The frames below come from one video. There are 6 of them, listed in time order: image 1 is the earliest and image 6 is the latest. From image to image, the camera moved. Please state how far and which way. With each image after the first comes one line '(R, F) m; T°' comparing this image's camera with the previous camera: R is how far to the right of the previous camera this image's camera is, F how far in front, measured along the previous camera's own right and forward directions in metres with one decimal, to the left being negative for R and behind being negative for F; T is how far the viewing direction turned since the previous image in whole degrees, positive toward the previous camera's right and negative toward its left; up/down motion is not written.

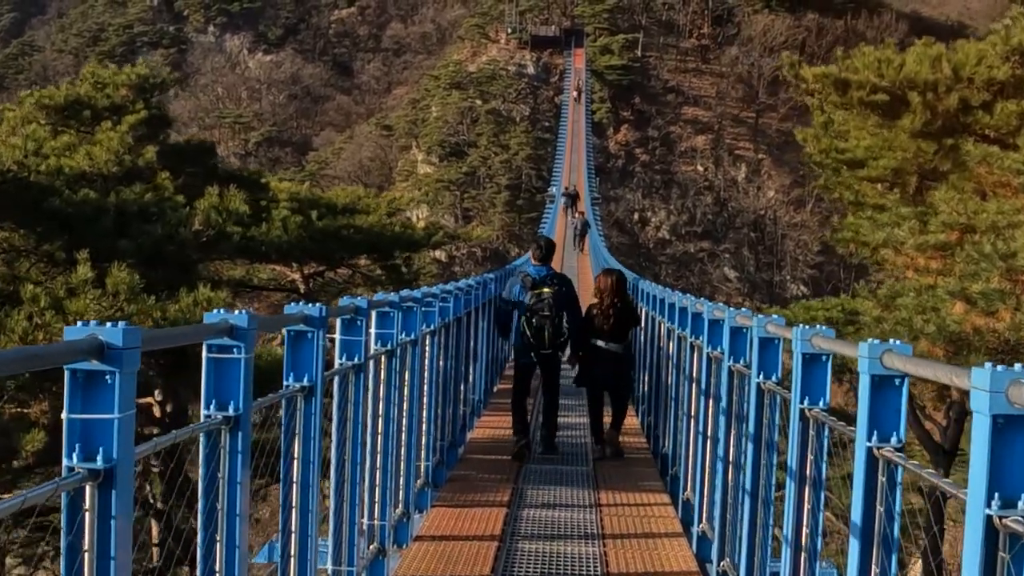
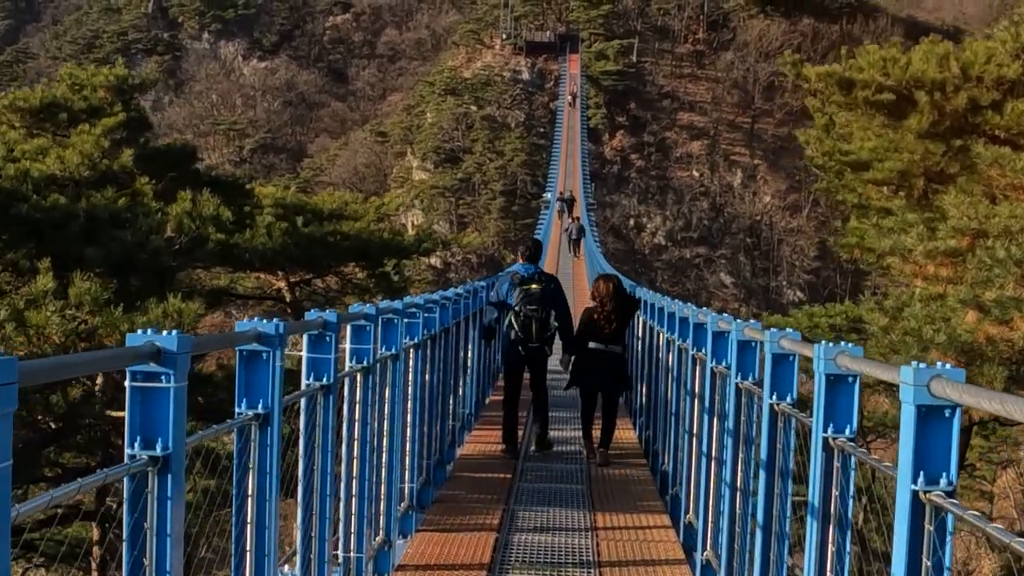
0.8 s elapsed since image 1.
(0.0, +0.3) m; 0°
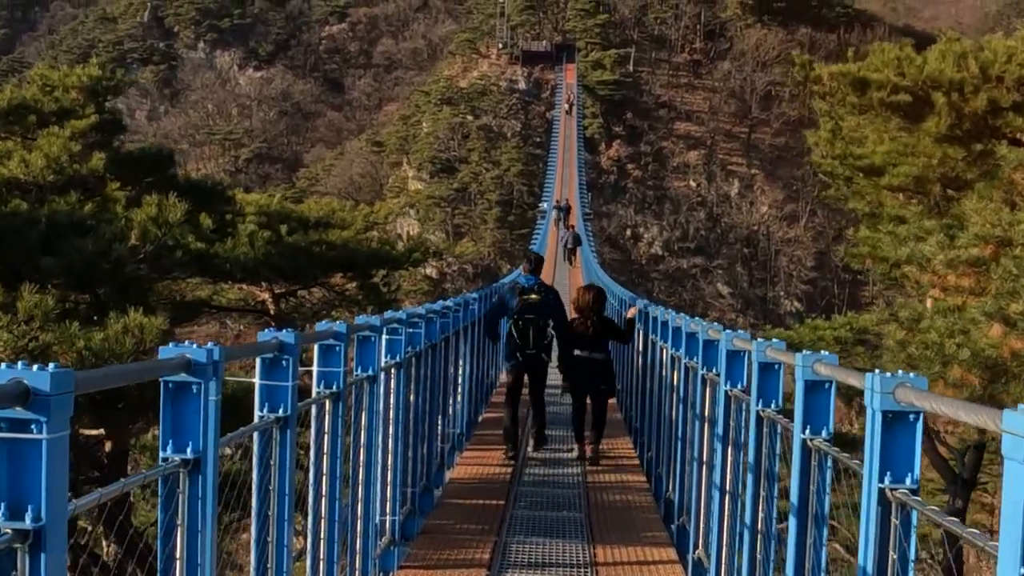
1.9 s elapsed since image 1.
(0.0, +0.5) m; 0°
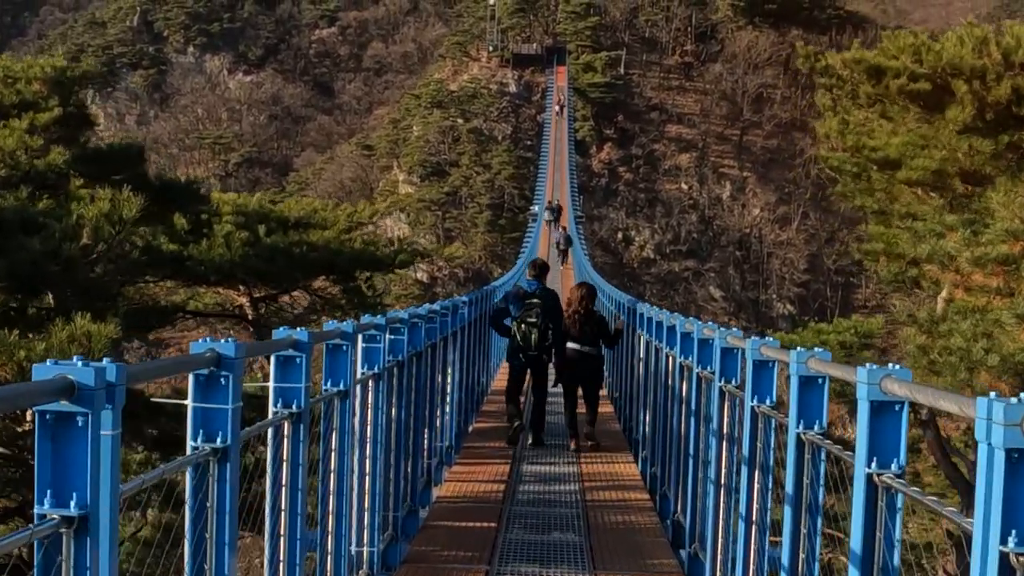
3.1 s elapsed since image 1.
(0.0, +0.5) m; 0°
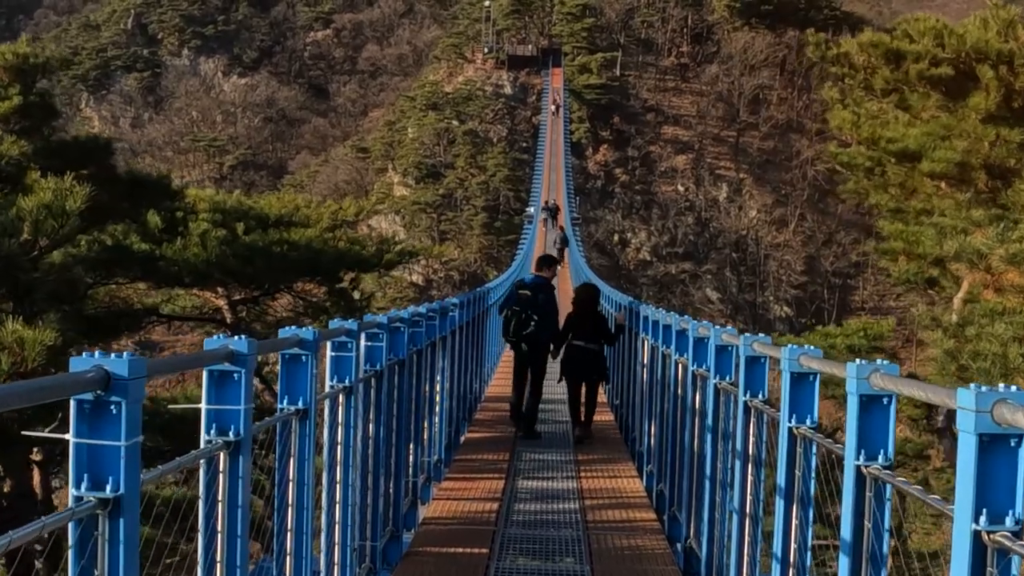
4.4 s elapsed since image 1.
(0.0, +0.5) m; 0°
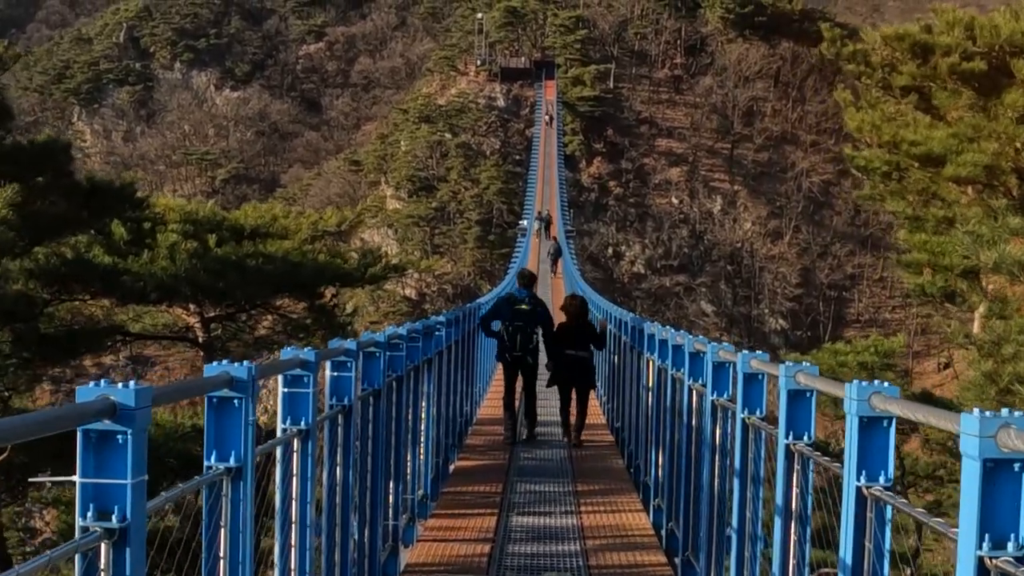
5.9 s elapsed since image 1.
(0.0, +0.6) m; 0°
